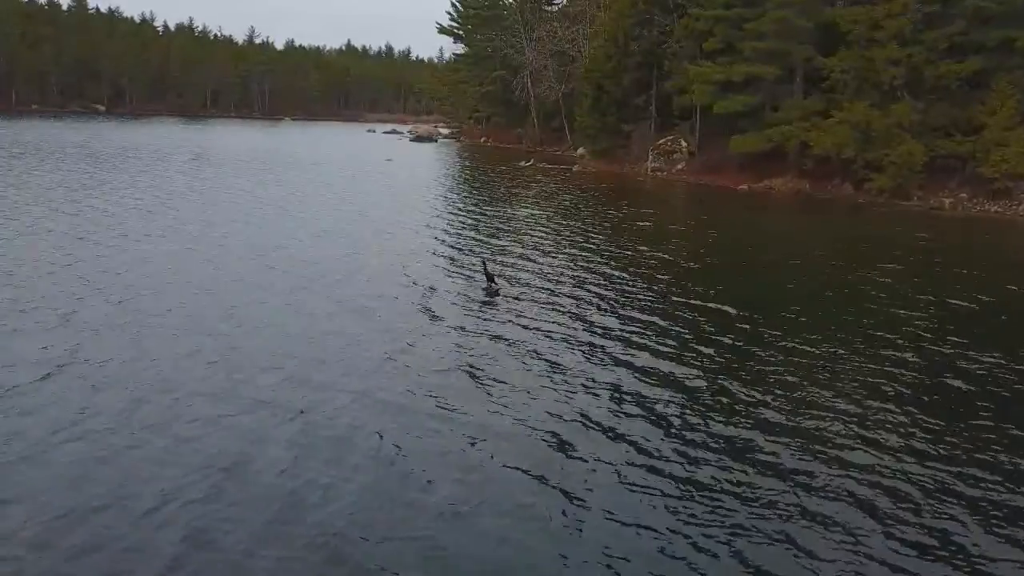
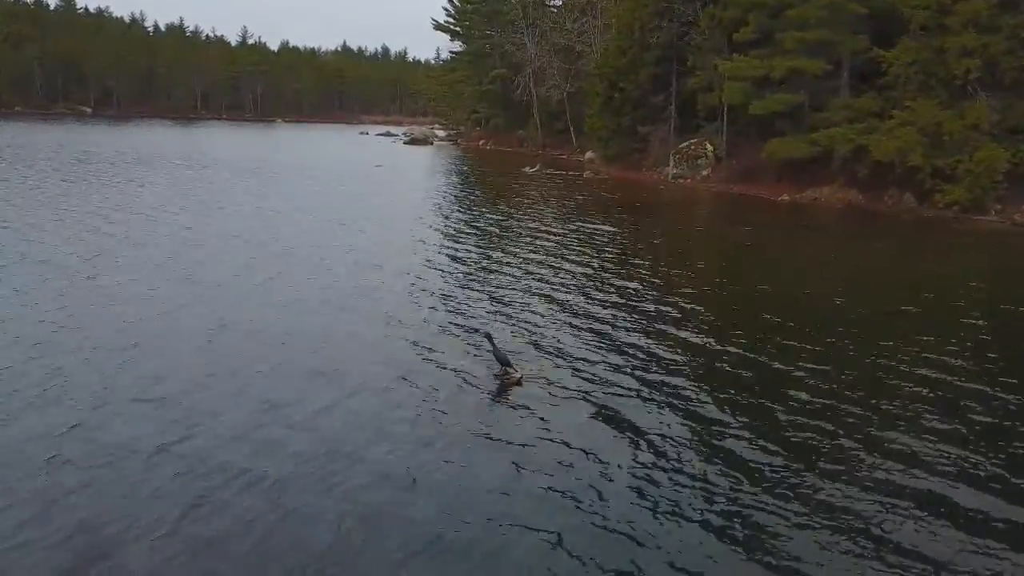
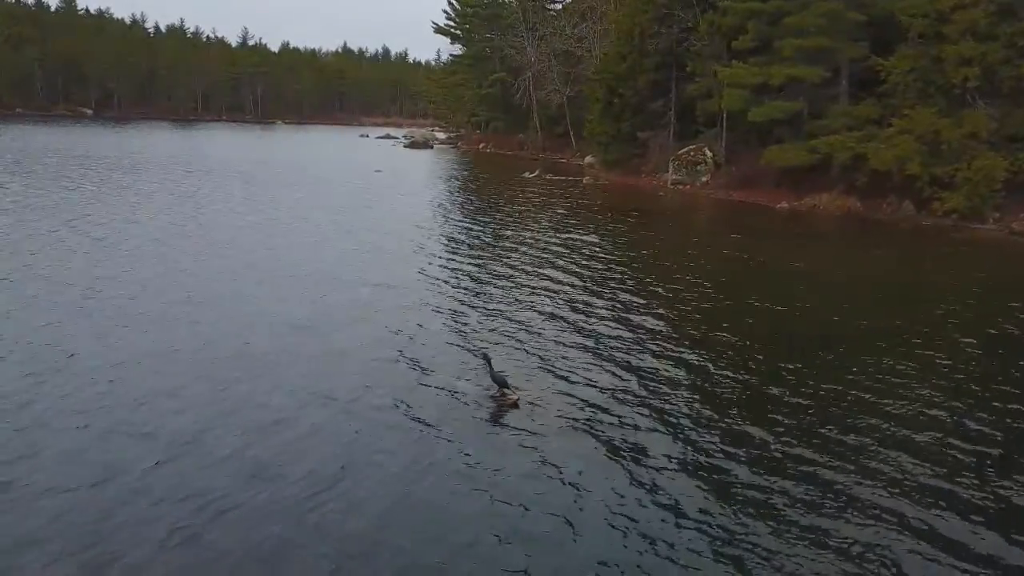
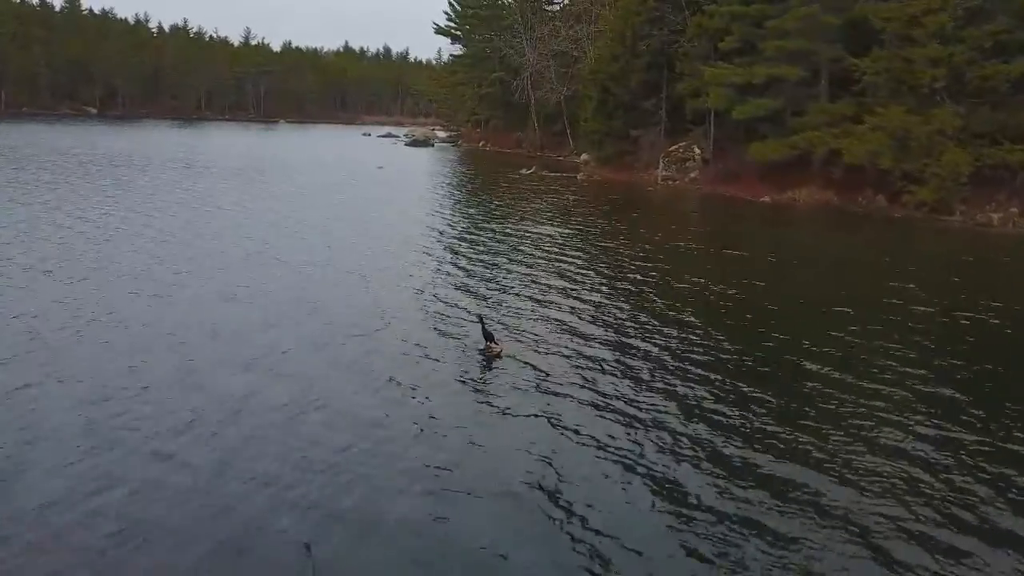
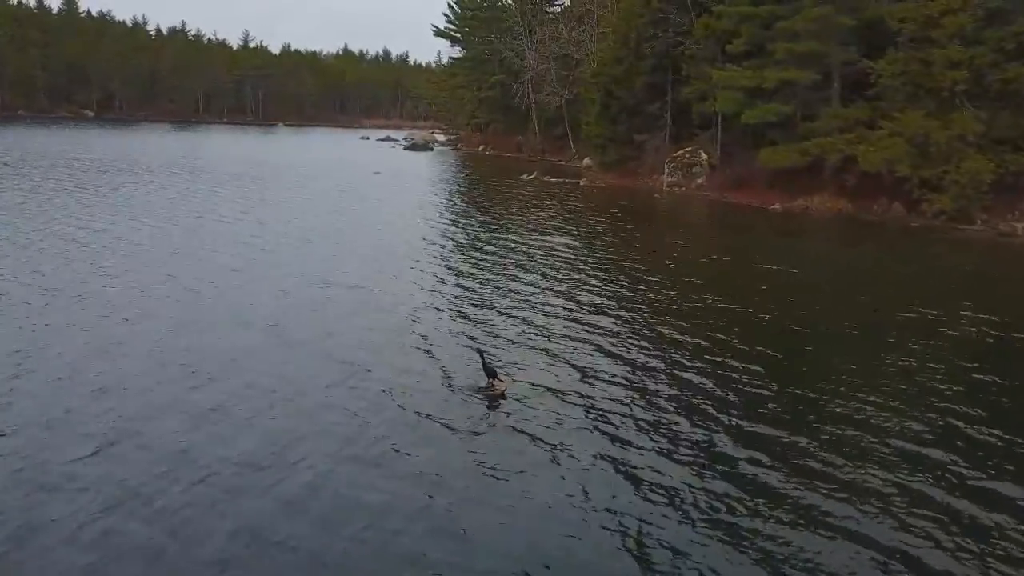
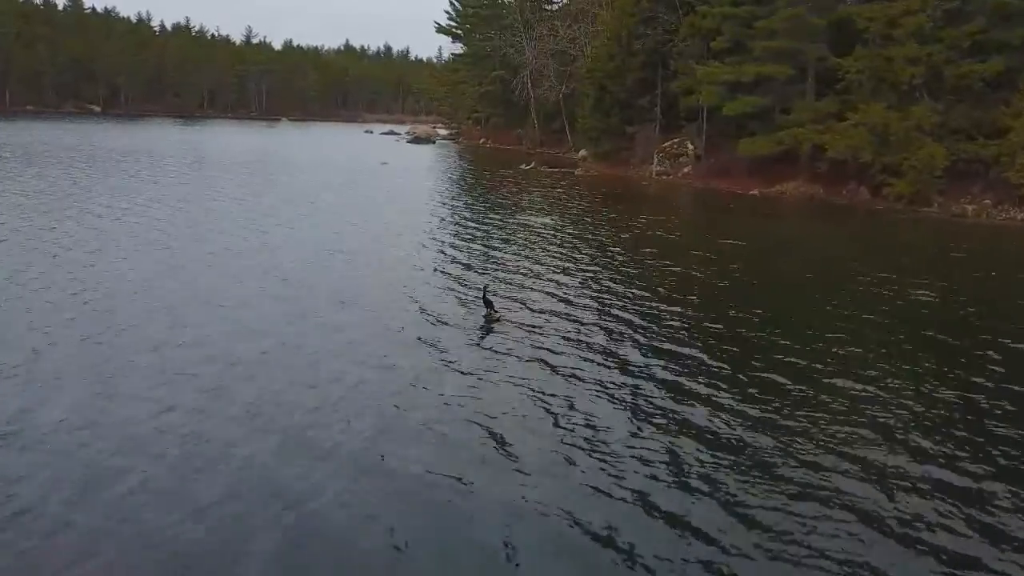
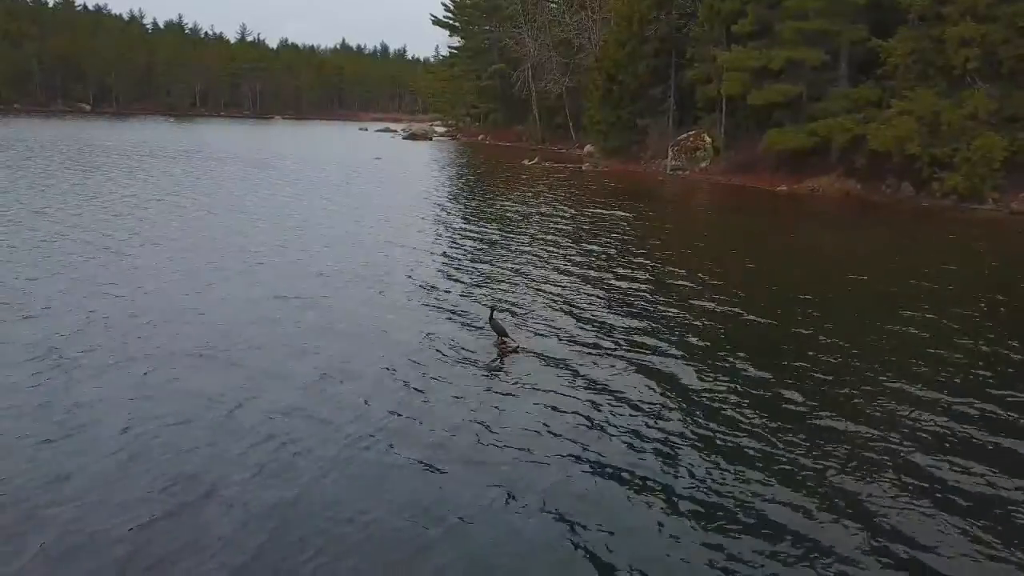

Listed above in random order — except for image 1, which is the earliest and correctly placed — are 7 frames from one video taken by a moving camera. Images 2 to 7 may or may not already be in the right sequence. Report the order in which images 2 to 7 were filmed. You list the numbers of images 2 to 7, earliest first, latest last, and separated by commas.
6, 4, 5, 3, 2, 7
